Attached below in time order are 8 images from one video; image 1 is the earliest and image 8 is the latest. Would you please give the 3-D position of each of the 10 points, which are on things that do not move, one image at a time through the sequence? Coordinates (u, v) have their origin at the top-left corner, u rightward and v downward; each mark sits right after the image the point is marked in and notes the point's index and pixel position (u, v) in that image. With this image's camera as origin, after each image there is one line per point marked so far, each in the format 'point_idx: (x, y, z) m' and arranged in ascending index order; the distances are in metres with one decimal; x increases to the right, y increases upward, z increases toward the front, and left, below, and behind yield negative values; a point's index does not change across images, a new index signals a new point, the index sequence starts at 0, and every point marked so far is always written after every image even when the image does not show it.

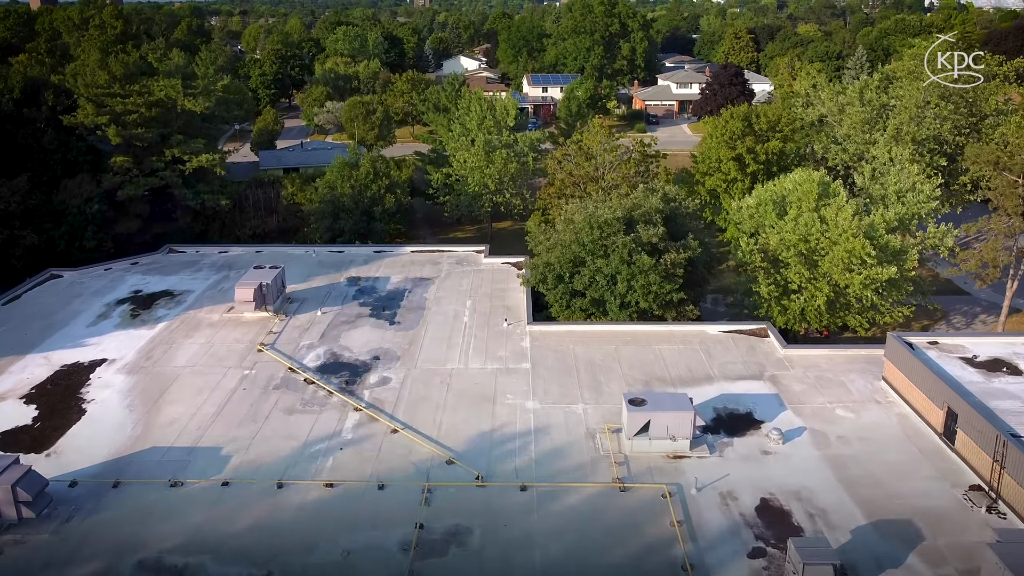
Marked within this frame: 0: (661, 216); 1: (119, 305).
0: (+3.5, +1.7, +19.2) m
1: (-9.3, -0.4, +19.3) m
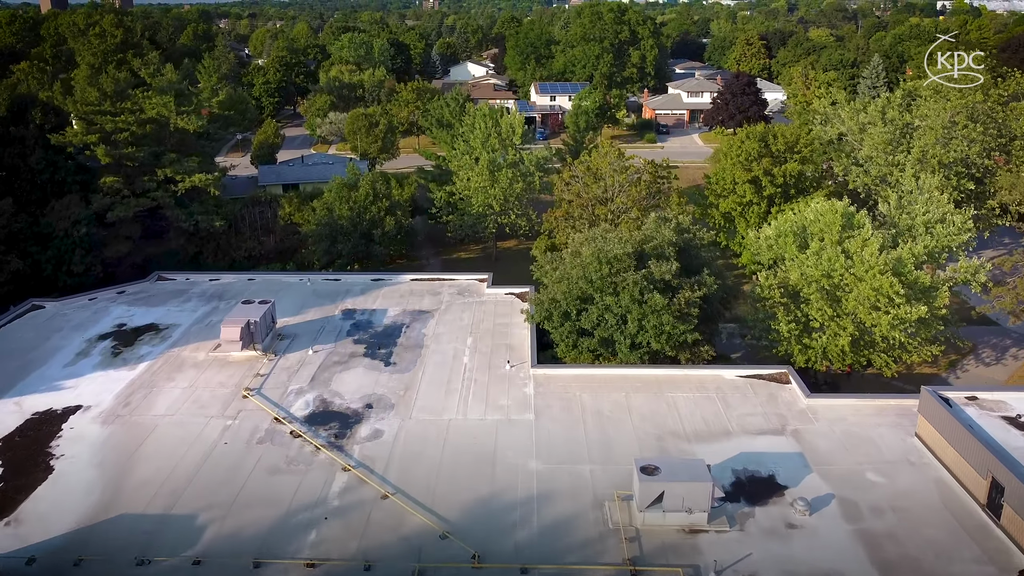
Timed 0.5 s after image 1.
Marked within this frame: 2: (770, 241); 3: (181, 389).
0: (+3.6, +0.9, +18.1) m
1: (-9.2, -1.2, +18.2) m
2: (+6.2, +1.1, +19.7) m
3: (-6.5, -2.0, +16.0) m
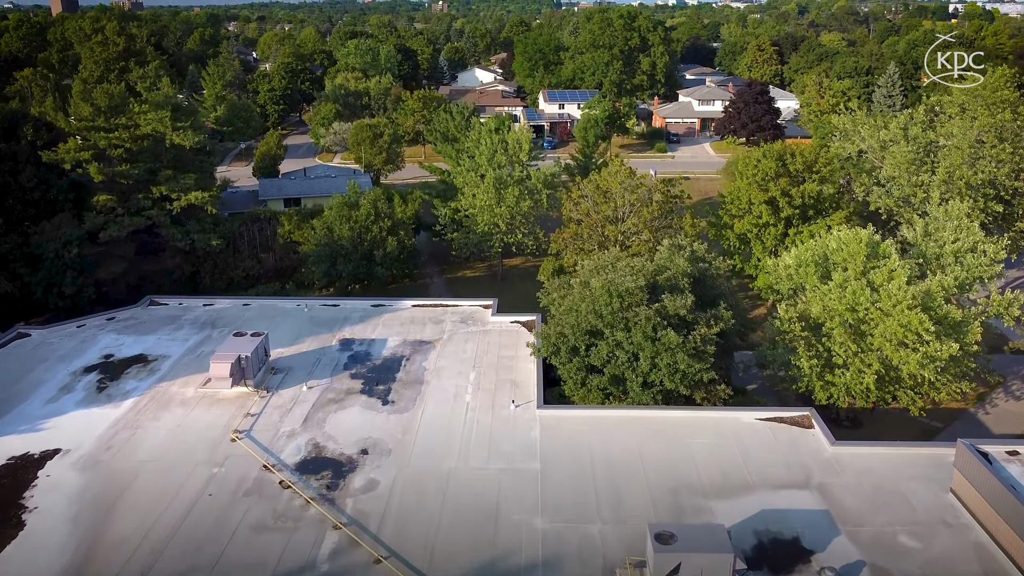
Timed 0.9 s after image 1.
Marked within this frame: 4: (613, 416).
0: (+3.7, +0.2, +17.1) m
1: (-9.1, -1.8, +17.4) m
2: (+6.4, +0.4, +18.7) m
3: (-6.4, -2.6, +15.1) m
4: (+1.9, -2.4, +15.3) m
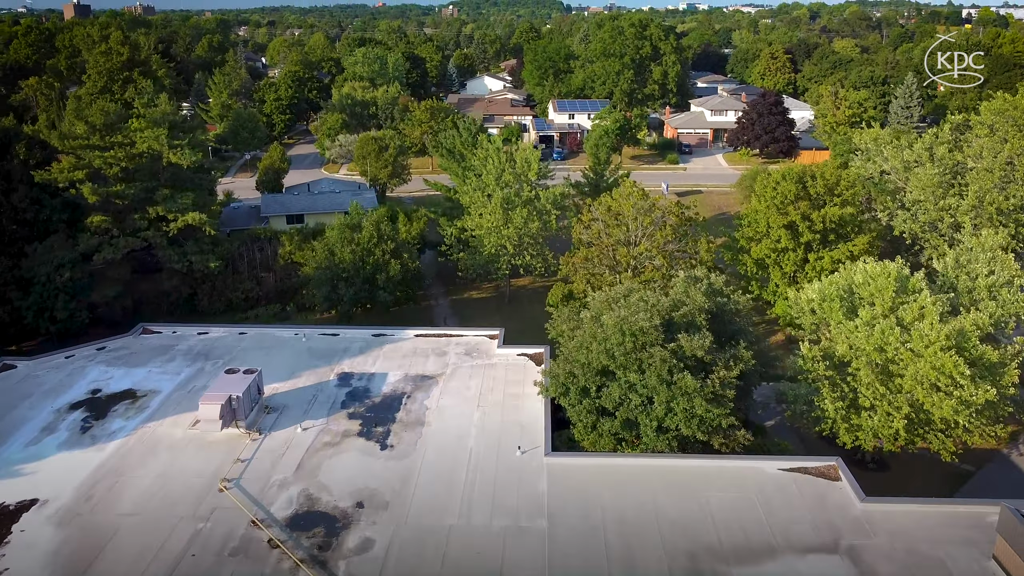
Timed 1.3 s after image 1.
0: (+3.8, -0.5, +16.2) m
1: (-9.0, -2.5, +16.6) m
2: (+6.5, -0.3, +17.7) m
3: (-6.3, -3.3, +14.3) m
4: (+2.0, -3.1, +14.4) m
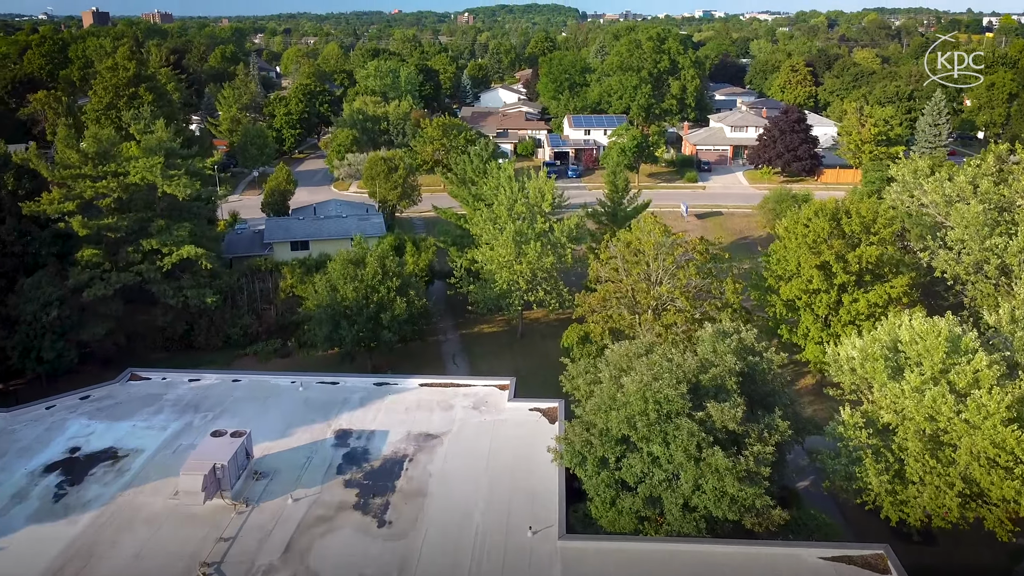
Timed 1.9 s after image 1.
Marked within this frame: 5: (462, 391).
0: (+4.1, -1.6, +14.7) m
1: (-8.8, -3.5, +15.3) m
2: (+6.7, -1.4, +16.2) m
3: (-6.1, -4.3, +12.9) m
4: (+2.2, -4.1, +12.9) m
5: (-1.1, -2.3, +18.5) m
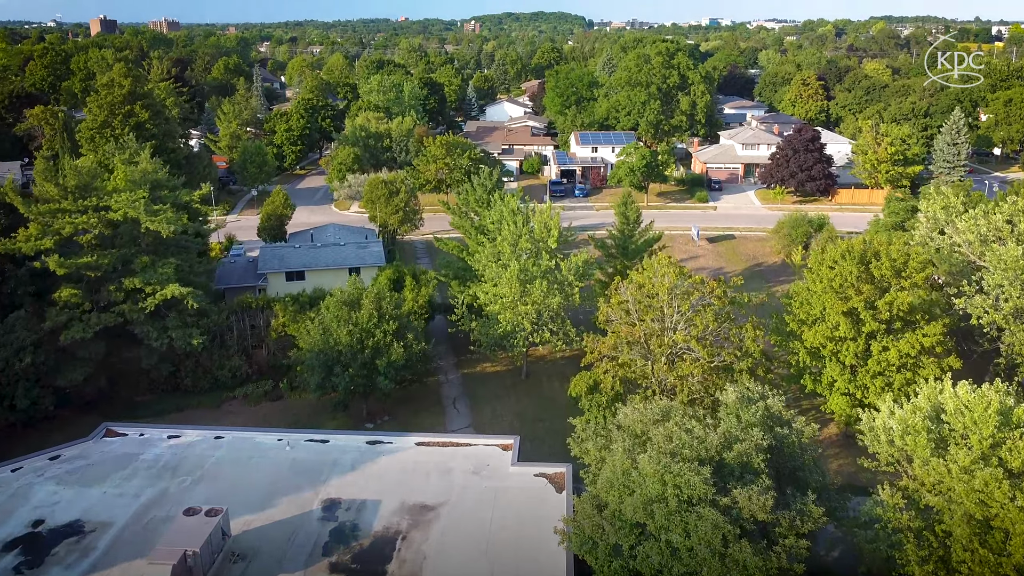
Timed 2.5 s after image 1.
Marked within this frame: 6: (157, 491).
0: (+4.1, -2.7, +13.3) m
1: (-8.7, -4.5, +14.0) m
2: (+6.8, -2.5, +14.7) m
3: (-6.1, -5.3, +11.6) m
4: (+2.2, -5.2, +11.5) m
5: (-1.1, -3.4, +17.1) m
6: (-6.9, -3.9, +15.8) m
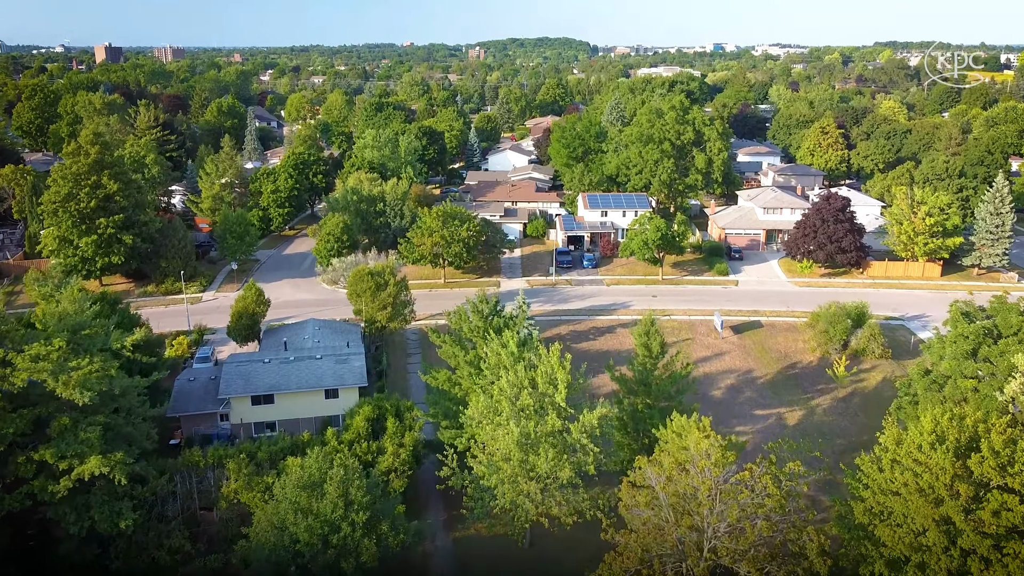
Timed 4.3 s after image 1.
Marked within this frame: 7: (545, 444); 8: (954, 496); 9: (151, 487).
0: (+4.1, -6.2, +9.1) m
1: (-8.7, -8.1, +9.8) m
2: (+6.8, -6.1, +10.5) m
3: (-6.1, -8.8, +7.3) m
4: (+2.1, -8.7, +7.2) m
5: (-1.1, -7.1, +12.9) m
6: (-6.9, -7.5, +11.6) m
7: (+0.8, -3.5, +18.6) m
8: (+8.1, -3.8, +15.1) m
9: (-8.6, -4.7, +19.3) m
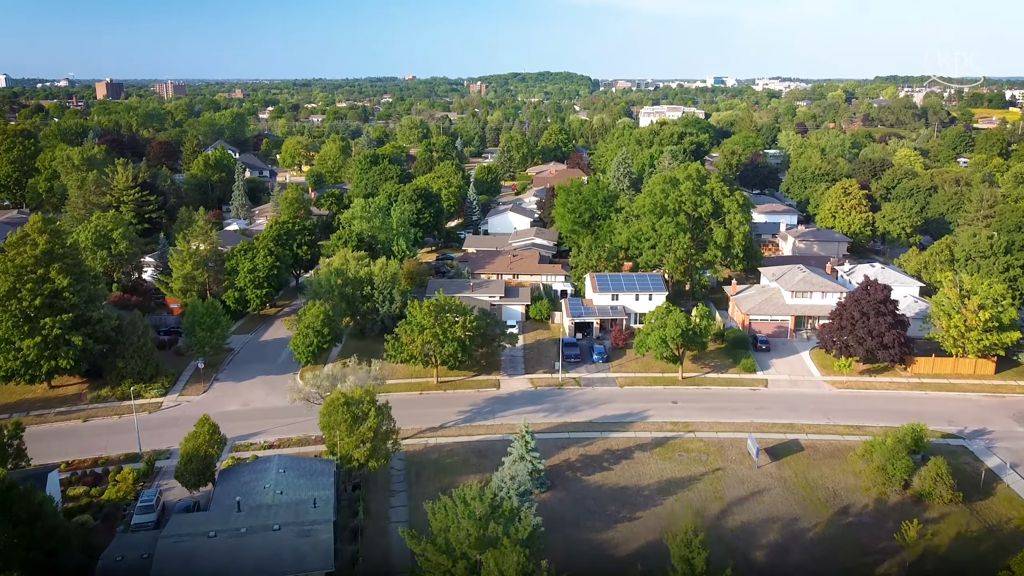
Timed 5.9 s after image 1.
0: (+4.1, -9.8, +3.9) m
1: (-8.7, -11.7, +4.6) m
2: (+6.8, -9.7, +5.4) m
3: (-6.1, -12.3, +2.1) m
4: (+2.1, -12.2, +2.0) m
5: (-1.1, -10.8, +7.7) m
6: (-6.9, -11.2, +6.4) m
7: (+0.8, -7.4, +13.6) m
8: (+8.1, -7.6, +10.0) m
9: (-8.5, -8.6, +14.2) m
